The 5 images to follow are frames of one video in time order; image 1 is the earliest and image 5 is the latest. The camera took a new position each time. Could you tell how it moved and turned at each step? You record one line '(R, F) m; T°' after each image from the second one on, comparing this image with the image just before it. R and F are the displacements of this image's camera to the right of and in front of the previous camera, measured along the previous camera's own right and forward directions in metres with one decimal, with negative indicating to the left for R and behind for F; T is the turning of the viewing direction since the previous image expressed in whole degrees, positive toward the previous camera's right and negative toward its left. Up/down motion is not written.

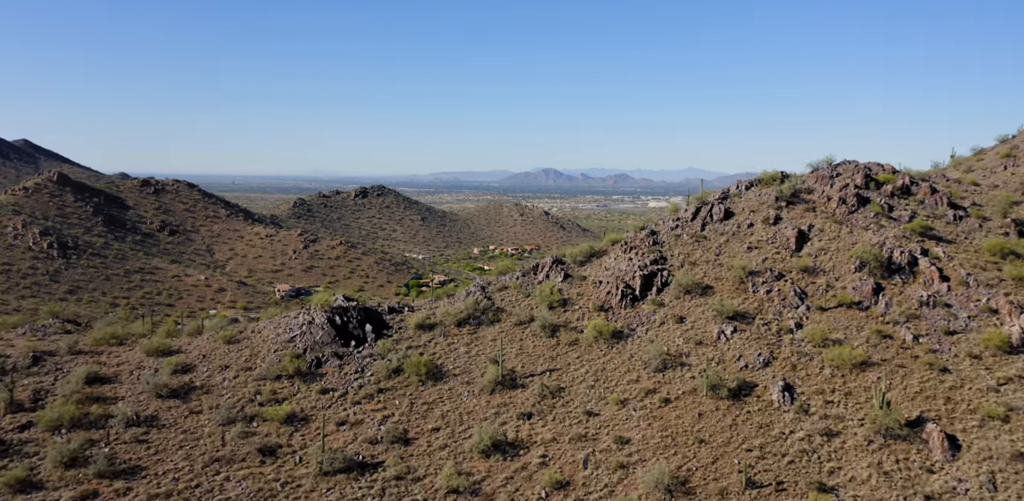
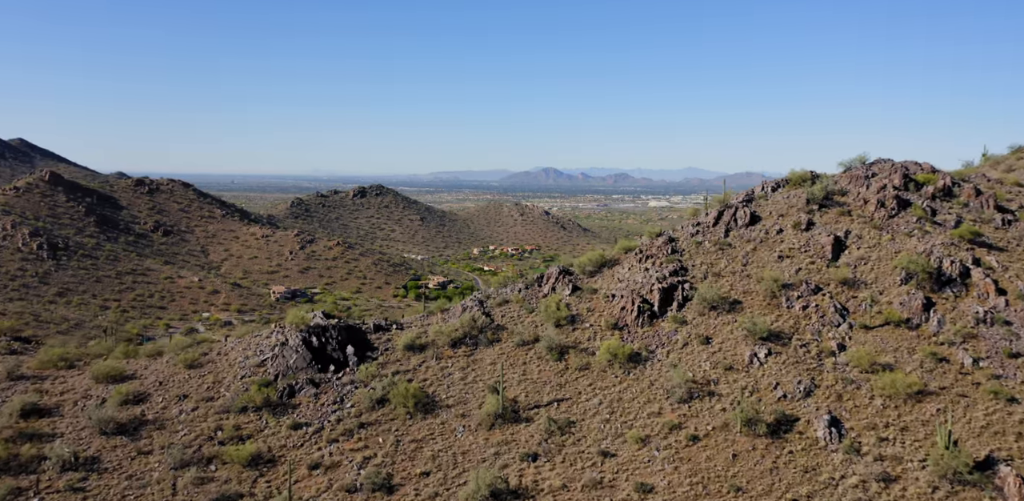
(-0.1, +4.0) m; 0°
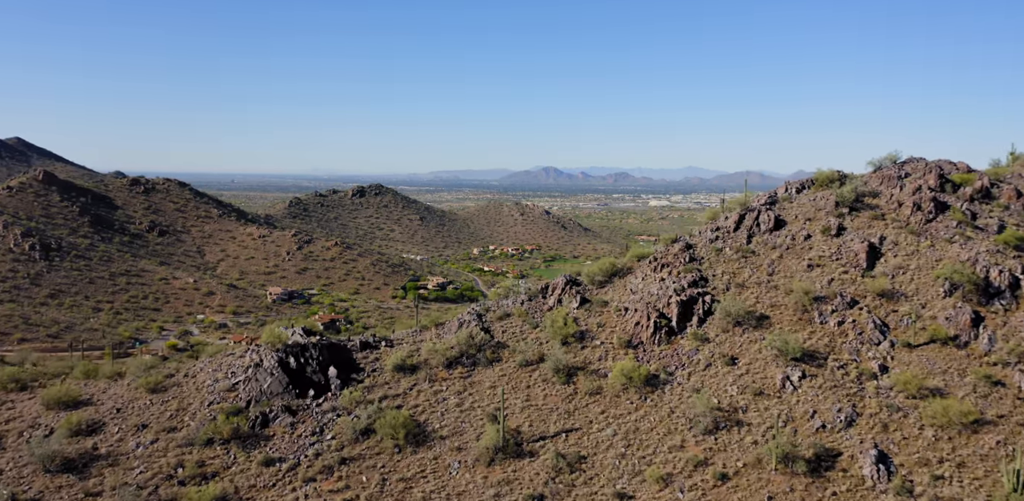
(-0.1, +3.1) m; 0°
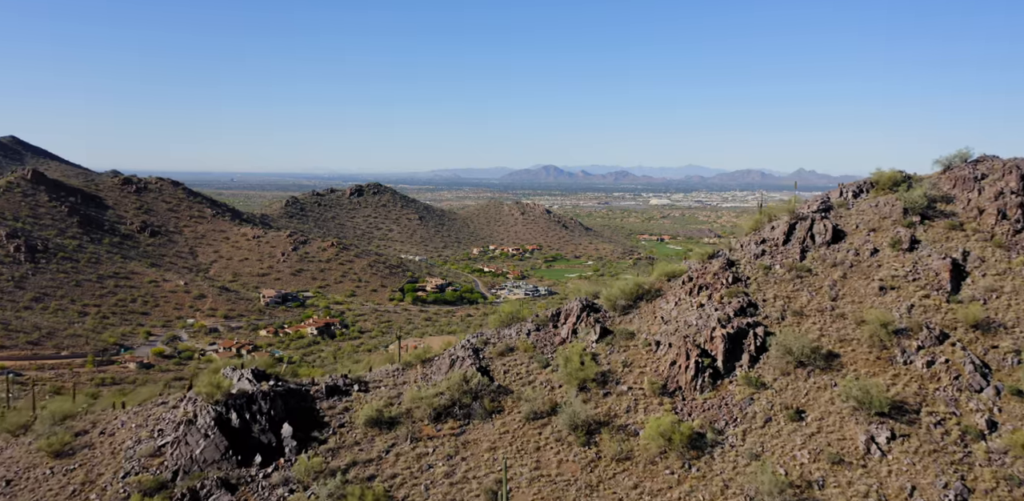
(-0.1, +5.6) m; 0°
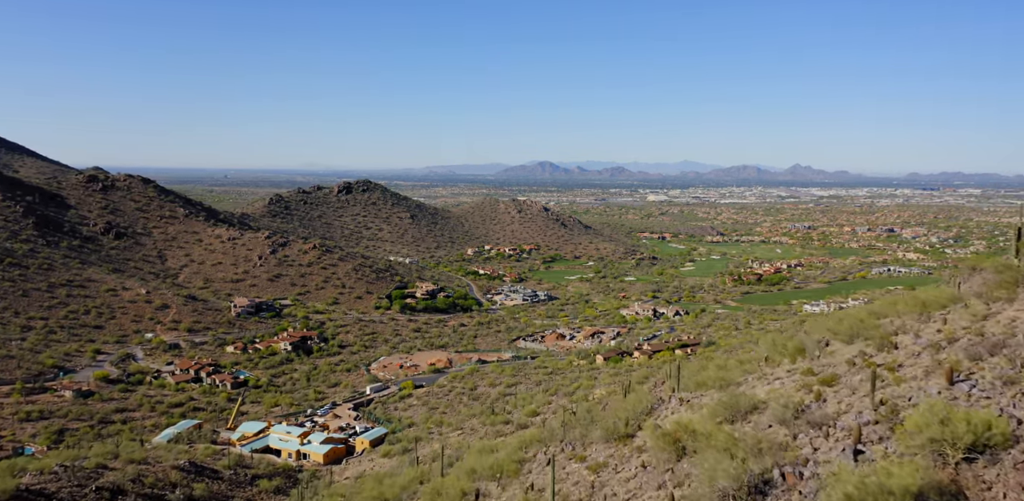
(-0.4, +16.9) m; 0°
